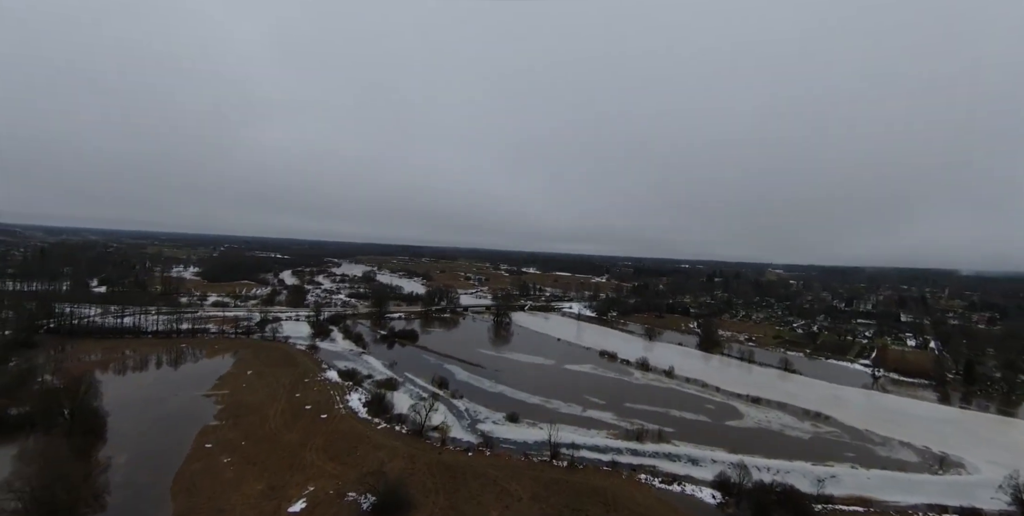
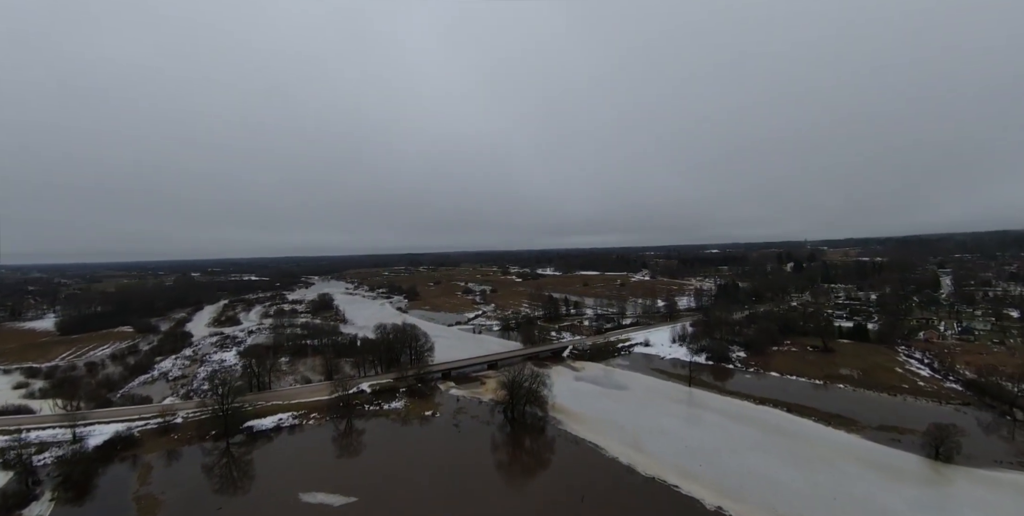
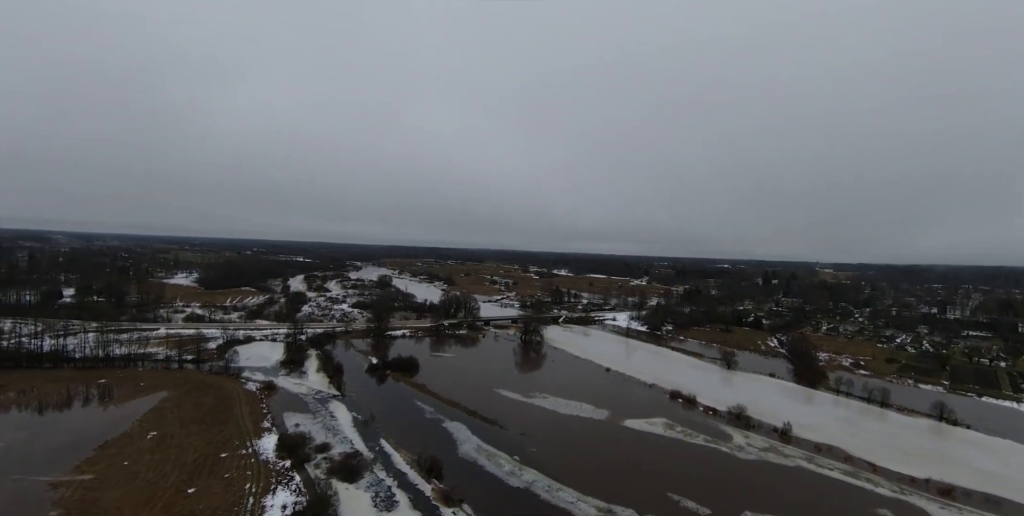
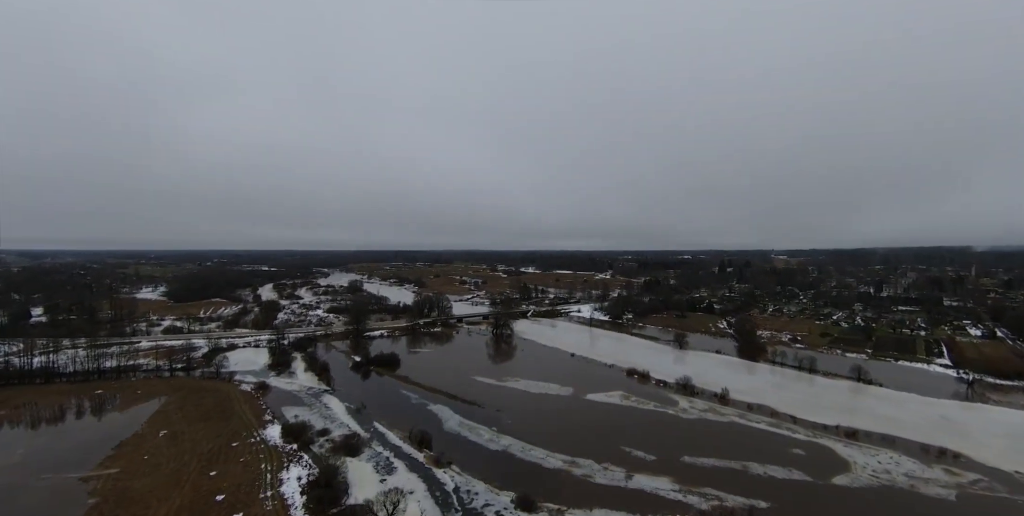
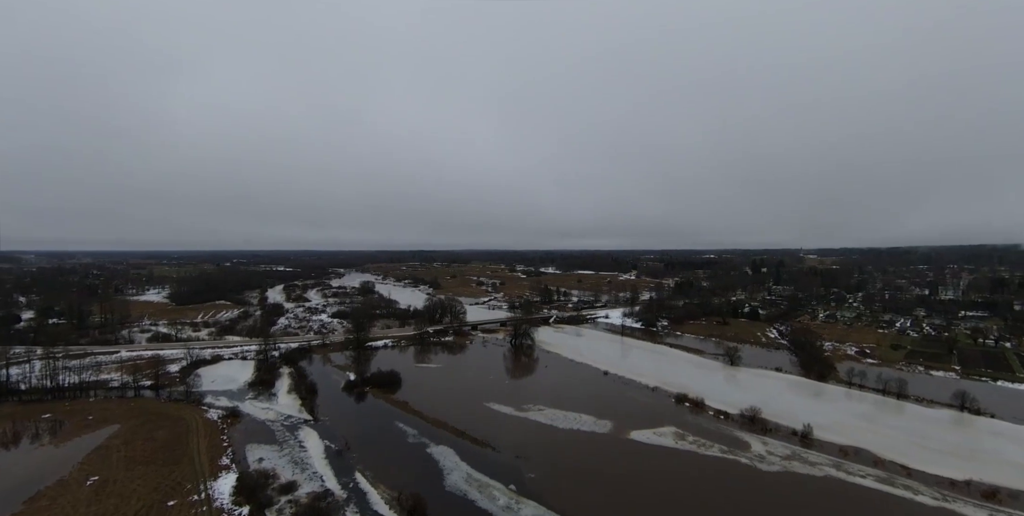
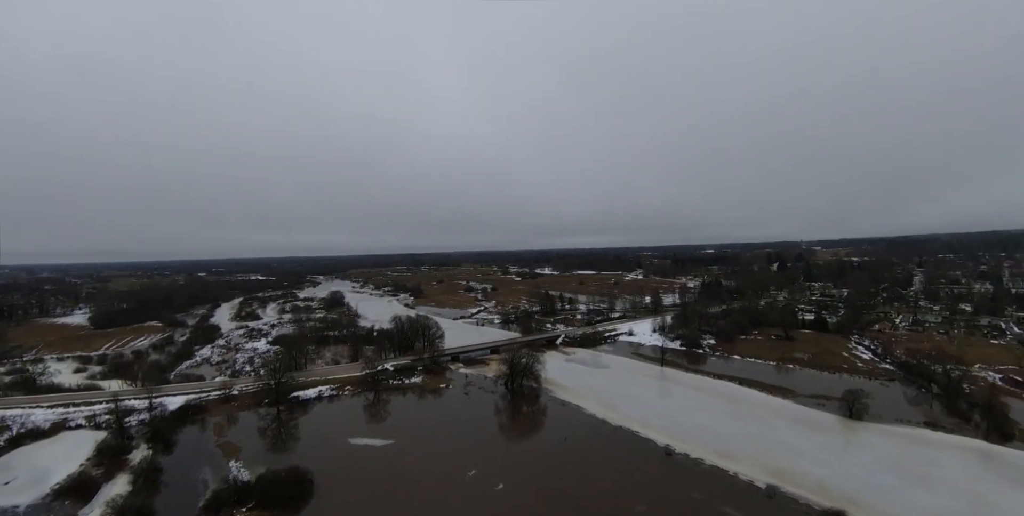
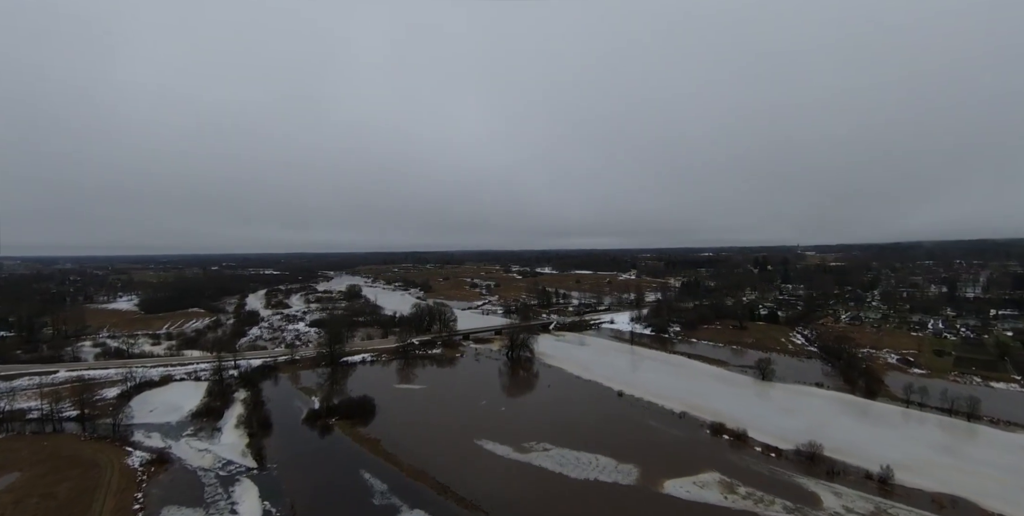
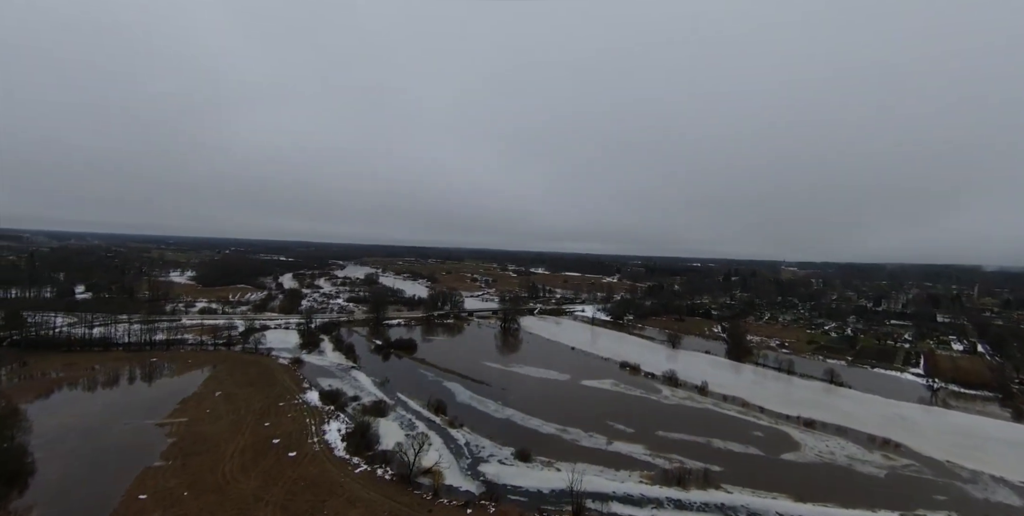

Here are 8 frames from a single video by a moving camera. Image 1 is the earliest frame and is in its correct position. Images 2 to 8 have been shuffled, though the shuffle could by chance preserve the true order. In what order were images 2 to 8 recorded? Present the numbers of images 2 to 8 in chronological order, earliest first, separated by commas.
8, 4, 3, 5, 7, 6, 2
